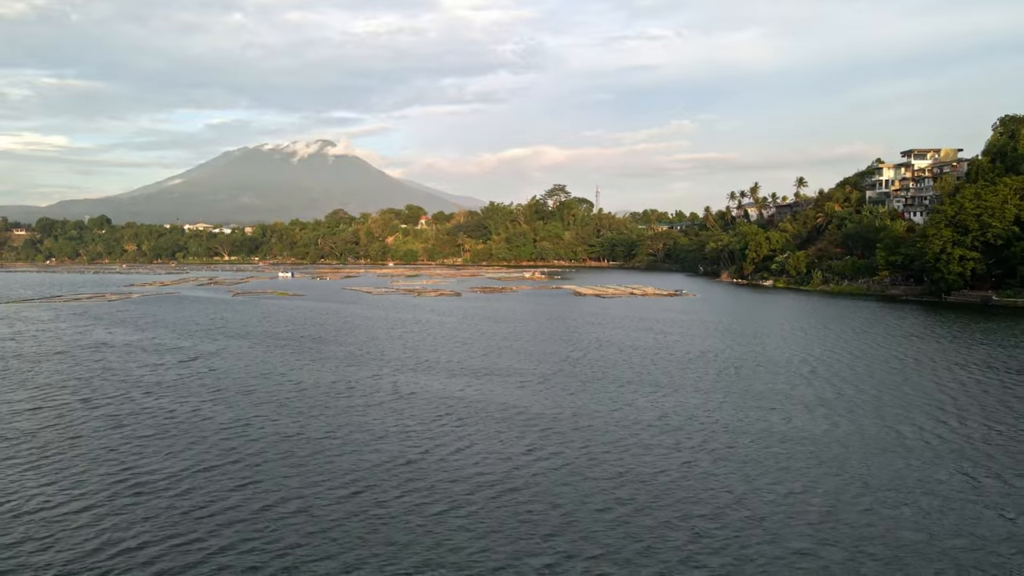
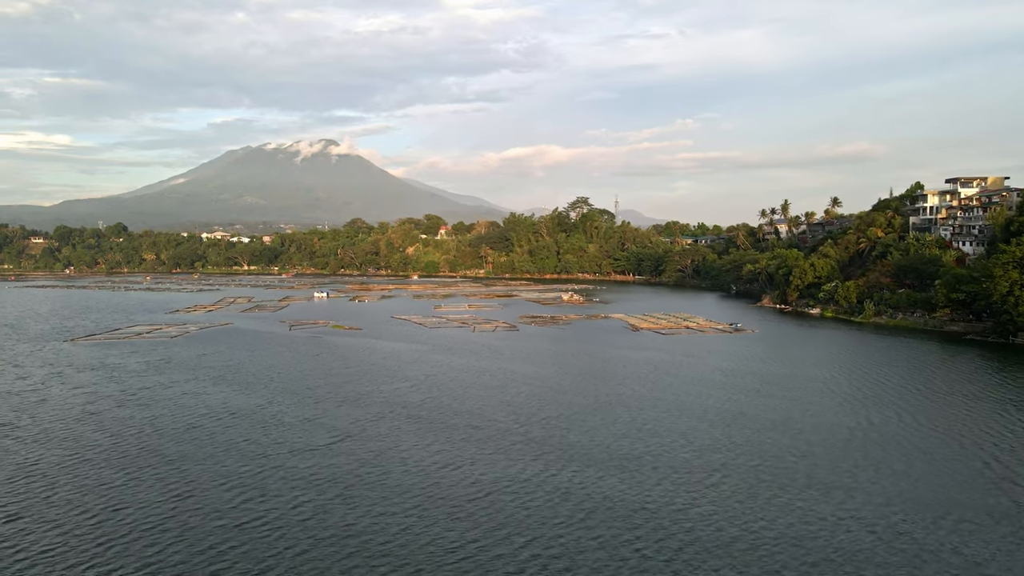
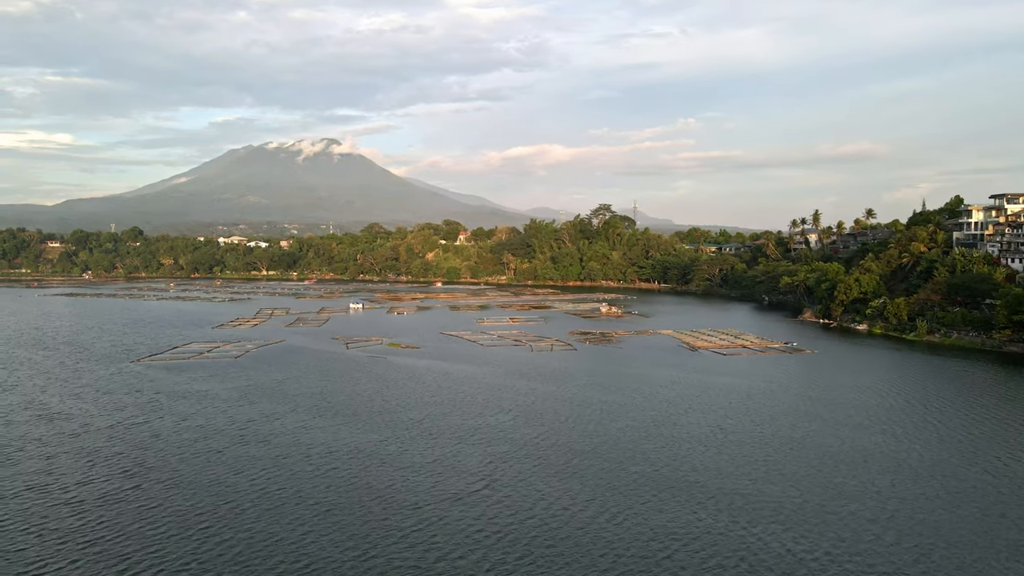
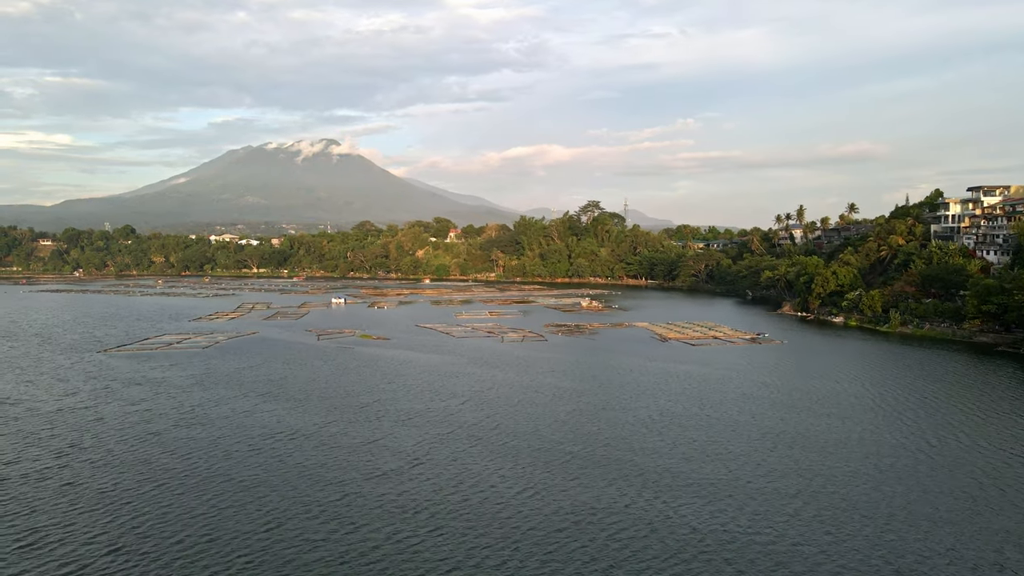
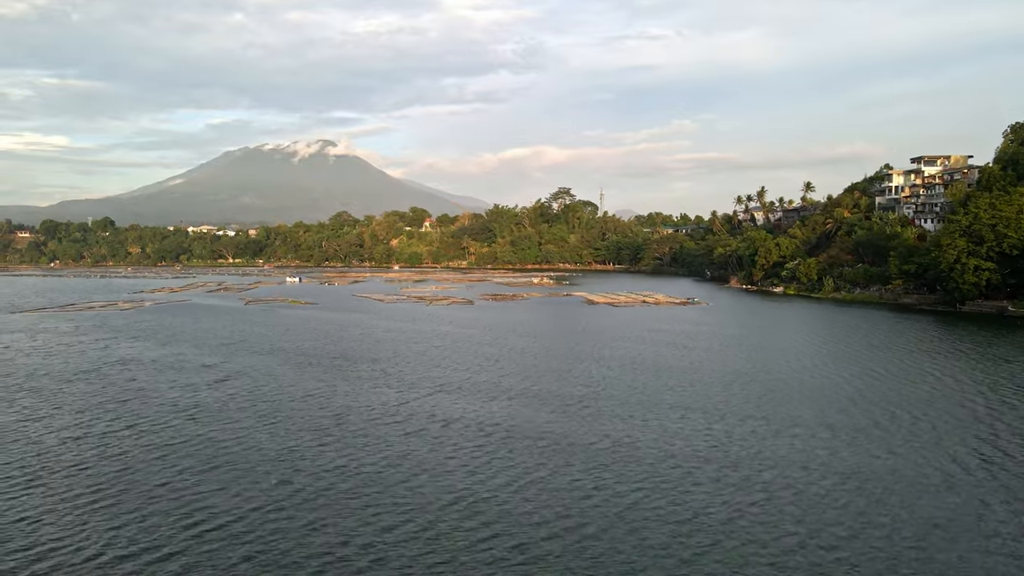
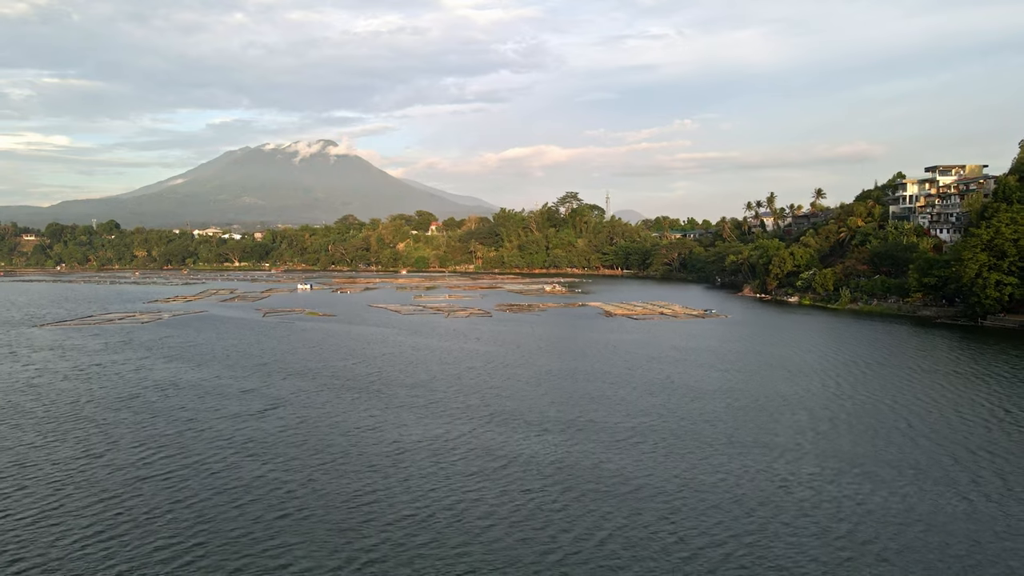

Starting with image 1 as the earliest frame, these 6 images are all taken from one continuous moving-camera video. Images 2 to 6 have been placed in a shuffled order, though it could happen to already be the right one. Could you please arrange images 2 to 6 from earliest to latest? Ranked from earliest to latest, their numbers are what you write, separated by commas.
5, 6, 2, 4, 3
